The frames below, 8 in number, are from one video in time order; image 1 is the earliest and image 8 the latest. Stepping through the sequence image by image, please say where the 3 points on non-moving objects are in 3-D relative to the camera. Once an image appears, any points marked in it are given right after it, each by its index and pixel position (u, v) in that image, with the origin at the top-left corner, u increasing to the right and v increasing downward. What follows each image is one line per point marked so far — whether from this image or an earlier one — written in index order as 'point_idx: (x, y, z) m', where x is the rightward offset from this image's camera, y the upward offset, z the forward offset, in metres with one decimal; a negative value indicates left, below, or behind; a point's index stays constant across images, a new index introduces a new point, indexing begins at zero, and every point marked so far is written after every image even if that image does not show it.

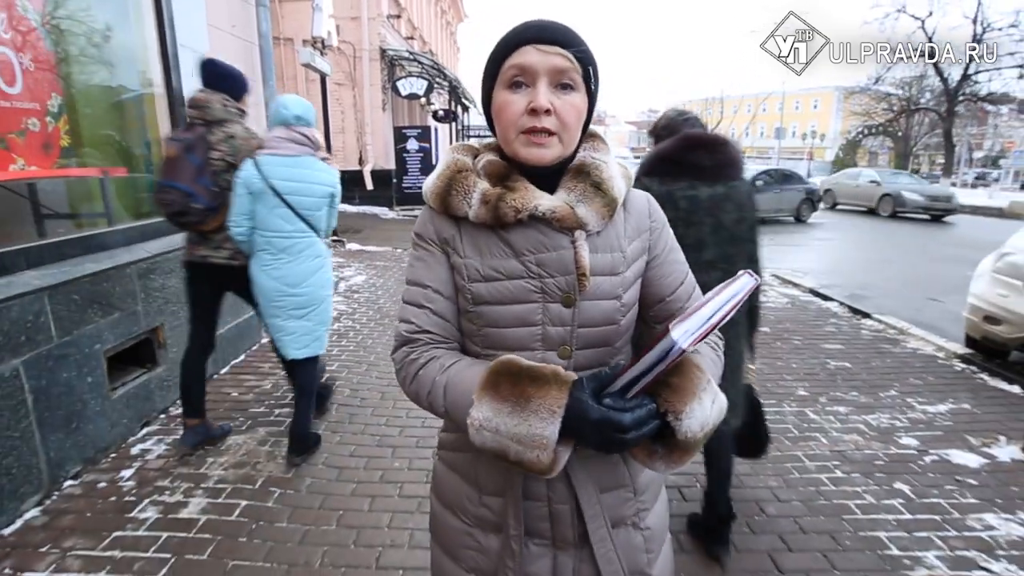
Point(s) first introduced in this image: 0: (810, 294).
0: (+3.9, -0.1, +7.2) m
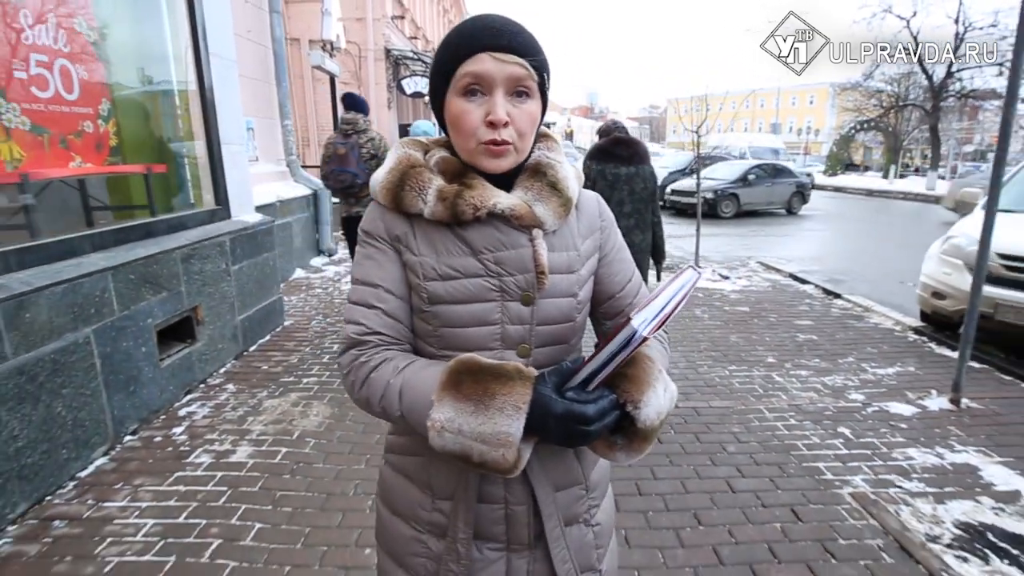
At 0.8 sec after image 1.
0: (+3.9, +0.2, +7.7) m
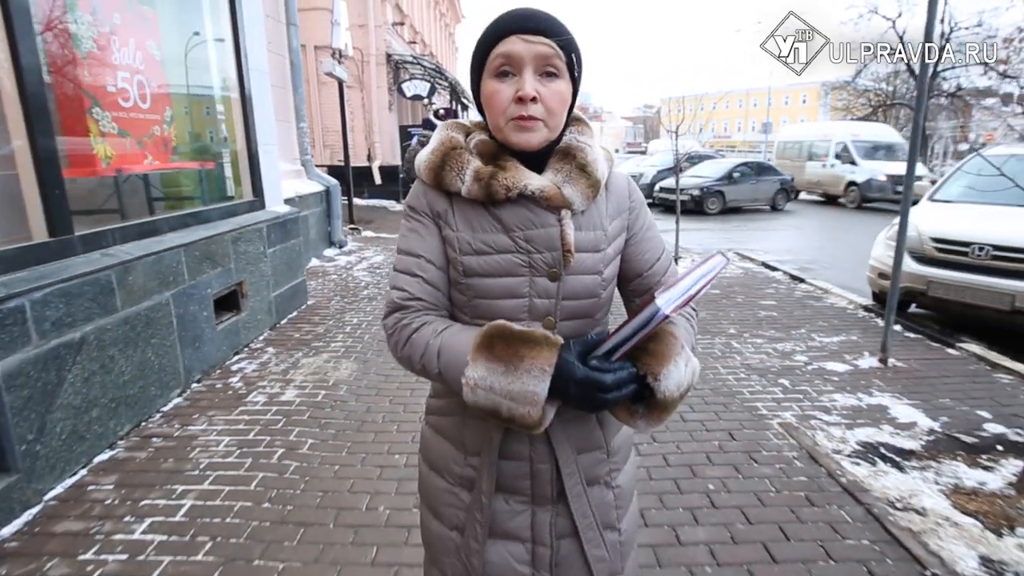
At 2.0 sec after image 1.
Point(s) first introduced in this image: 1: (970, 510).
0: (+3.9, +0.3, +8.4) m
1: (+2.2, -1.1, +2.6) m
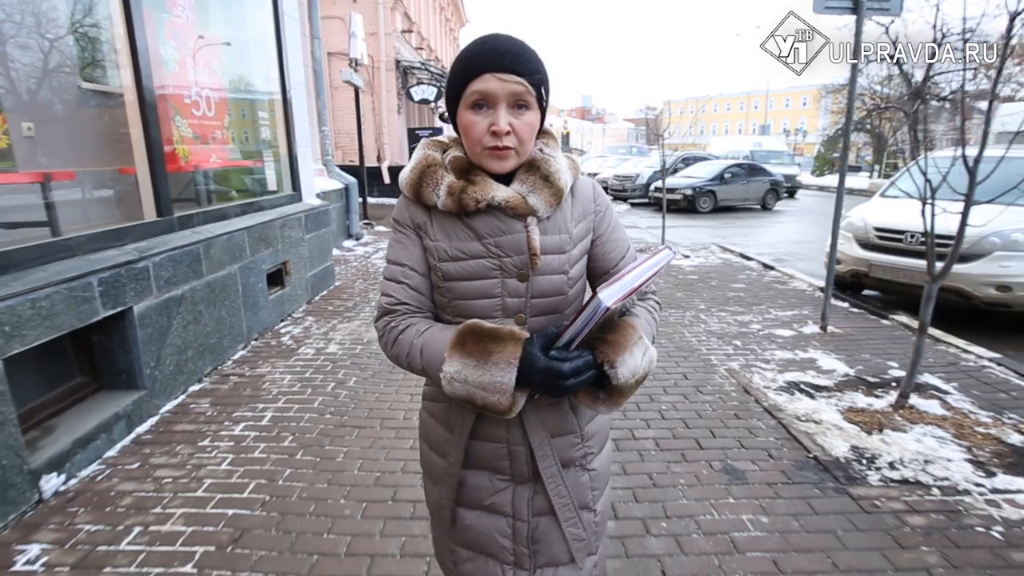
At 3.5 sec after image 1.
0: (+3.9, +0.5, +9.3) m
1: (+2.2, -0.8, +3.5) m
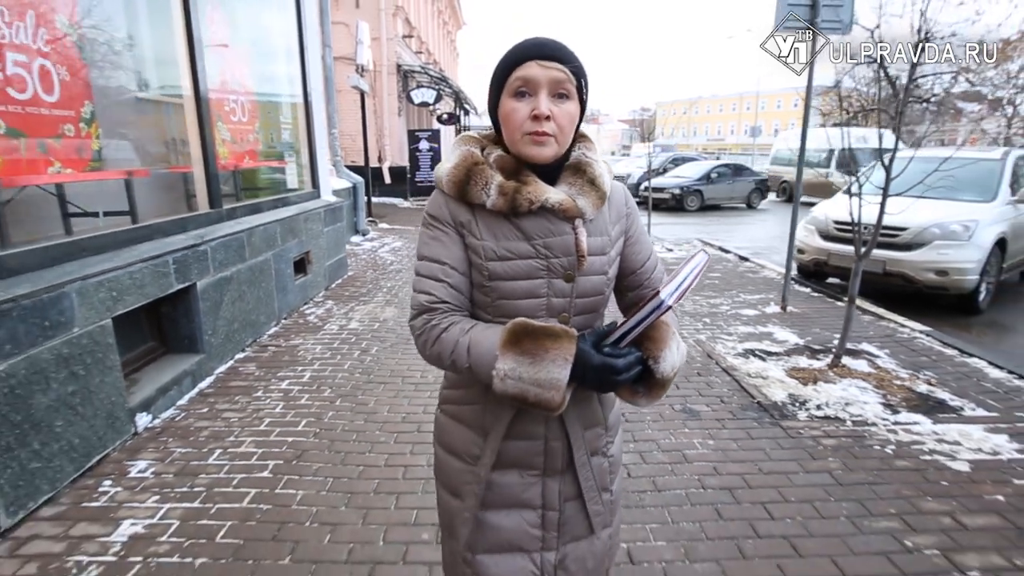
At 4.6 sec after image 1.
0: (+3.8, +0.7, +10.1) m
1: (+2.2, -0.7, +4.2) m
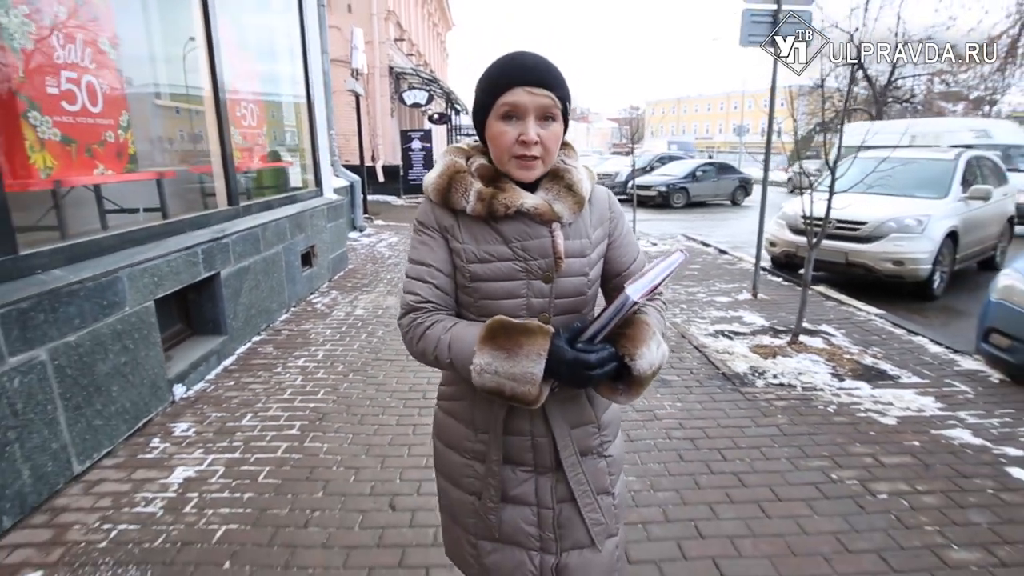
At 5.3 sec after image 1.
0: (+3.7, +0.9, +10.6) m
1: (+2.1, -0.5, +4.7) m
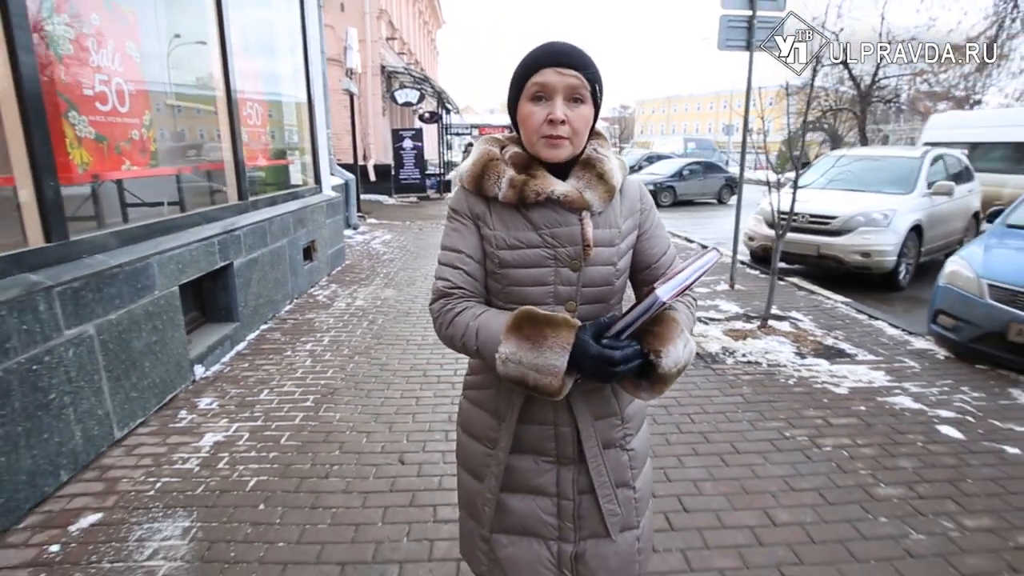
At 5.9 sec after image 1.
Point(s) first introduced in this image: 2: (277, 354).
0: (+3.5, +1.0, +11.1) m
1: (+2.1, -0.4, +5.2) m
2: (-2.0, -0.6, +4.7) m
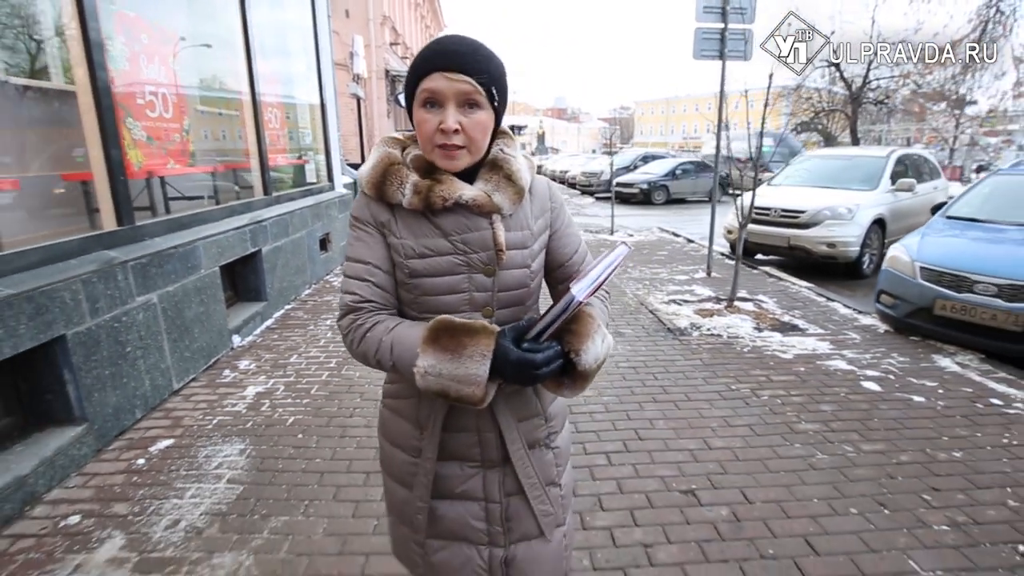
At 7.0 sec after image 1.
0: (+3.5, +1.1, +11.7) m
1: (+2.0, -0.3, +5.8) m
2: (-2.1, -0.4, +5.4) m
